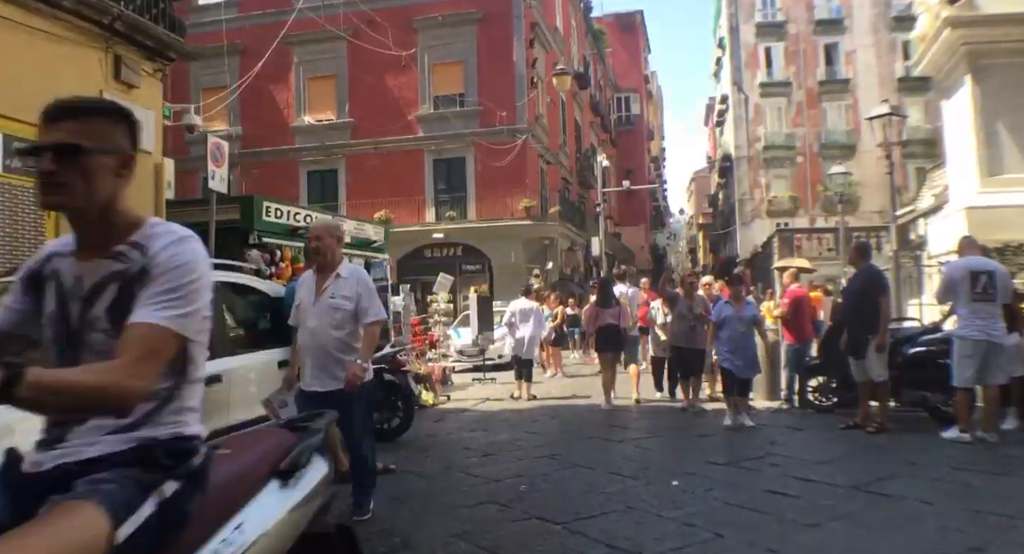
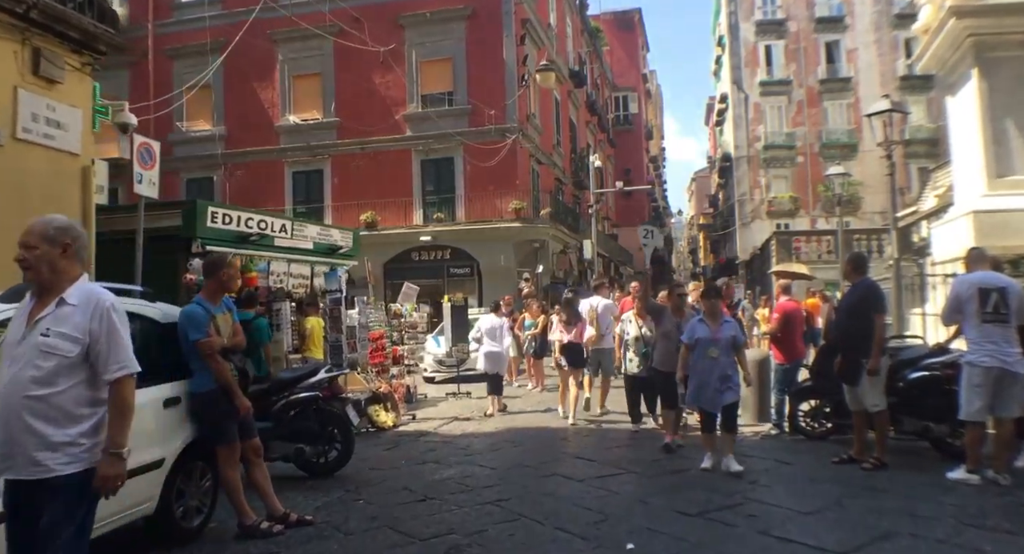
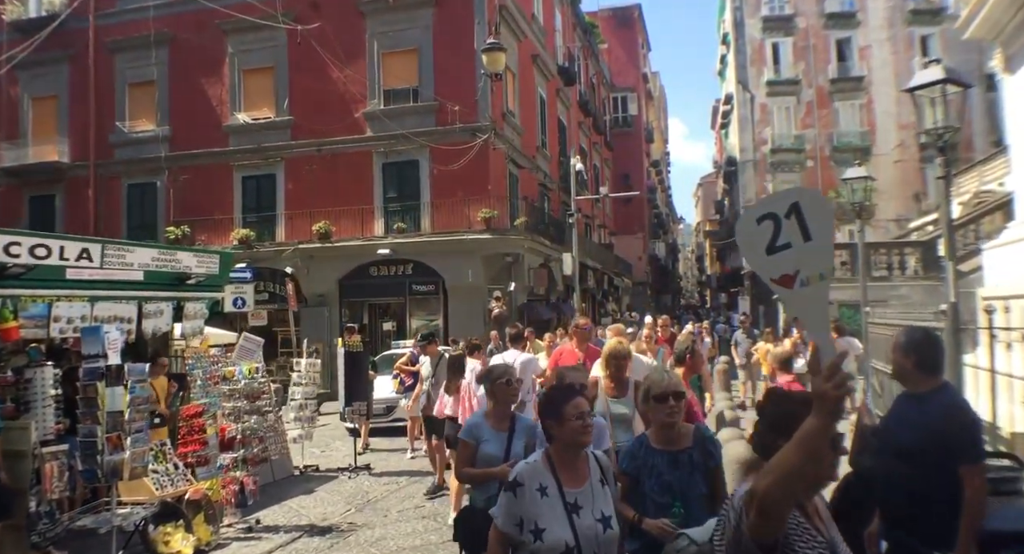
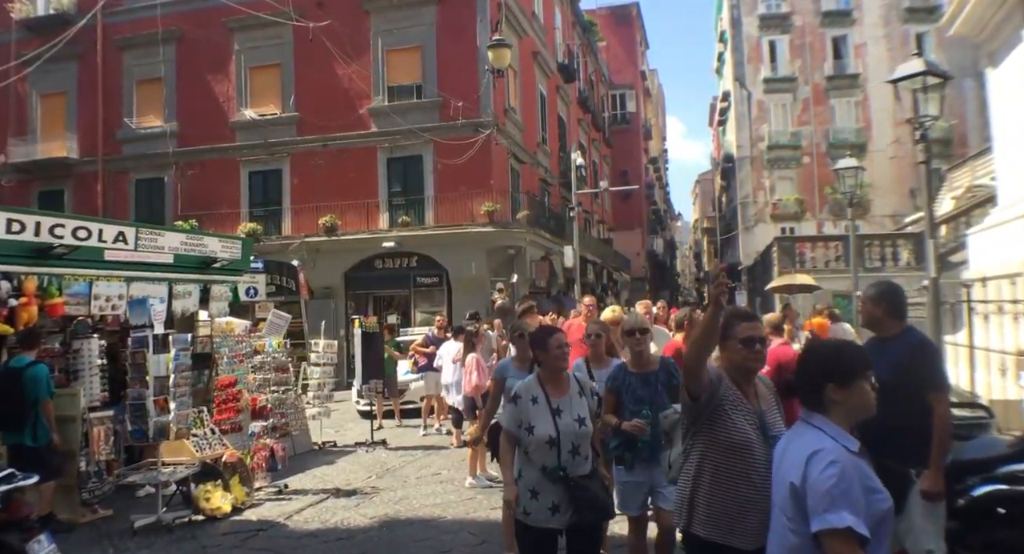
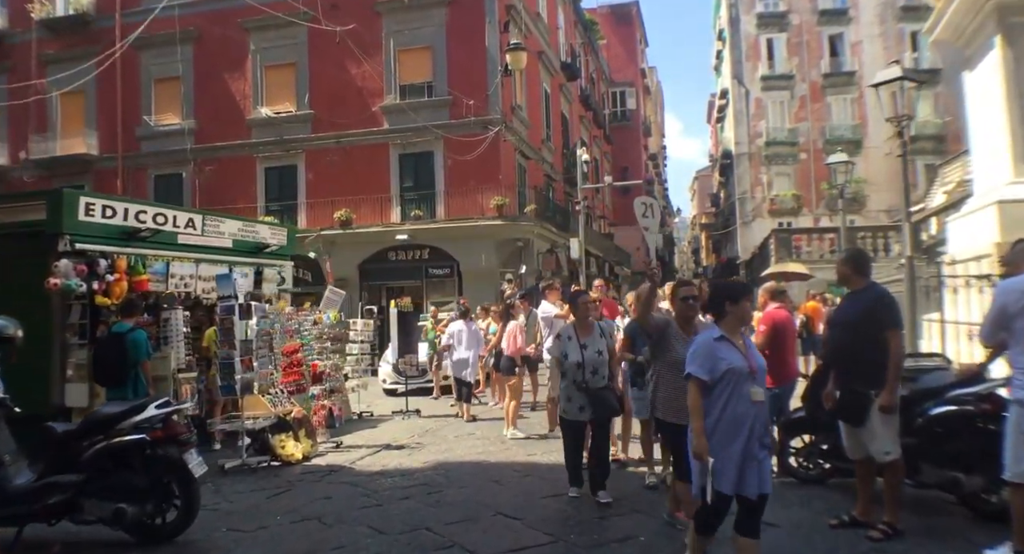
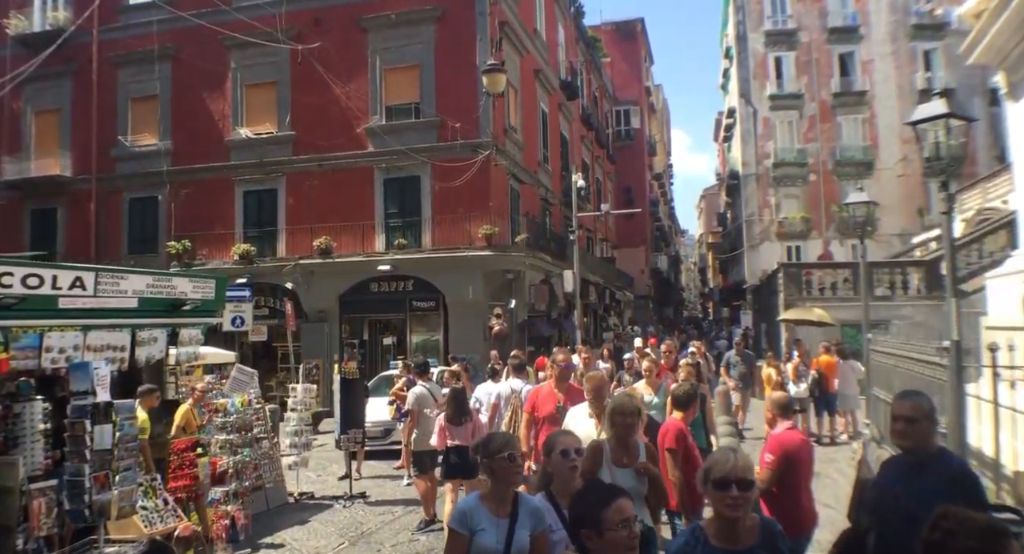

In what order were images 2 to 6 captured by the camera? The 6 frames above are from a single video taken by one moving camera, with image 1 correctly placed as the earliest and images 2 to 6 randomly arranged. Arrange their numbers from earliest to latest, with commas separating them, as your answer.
2, 5, 4, 3, 6
